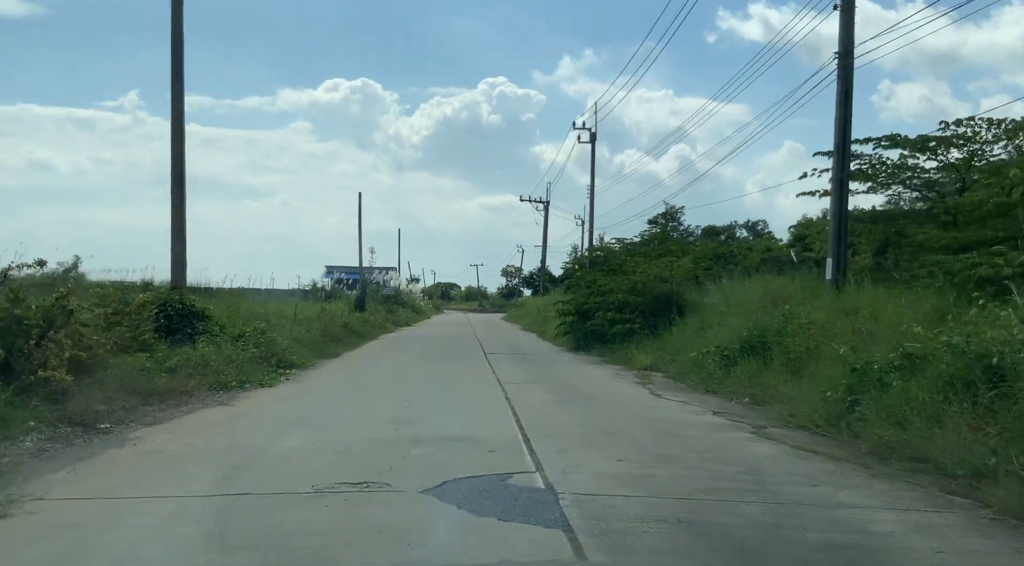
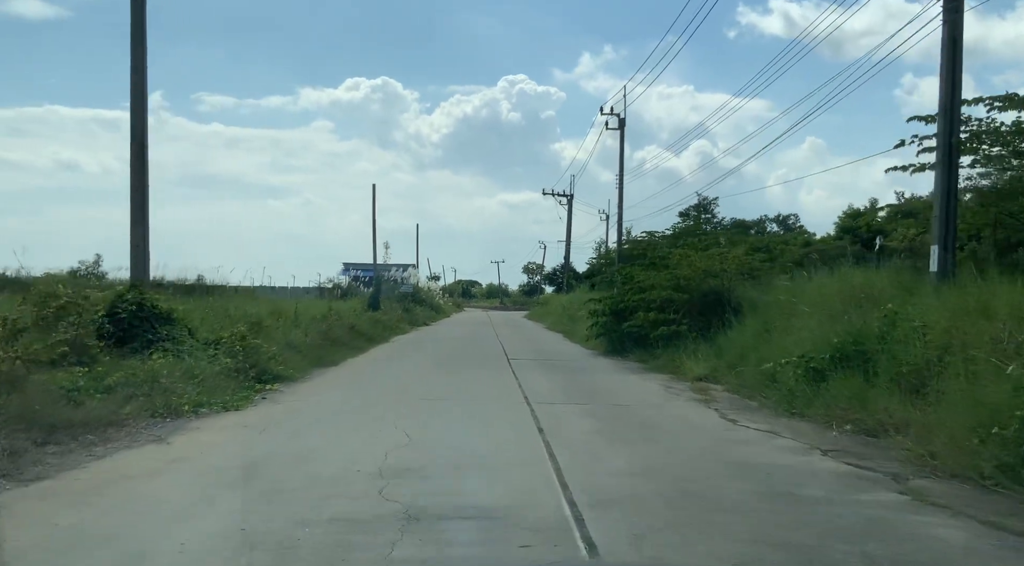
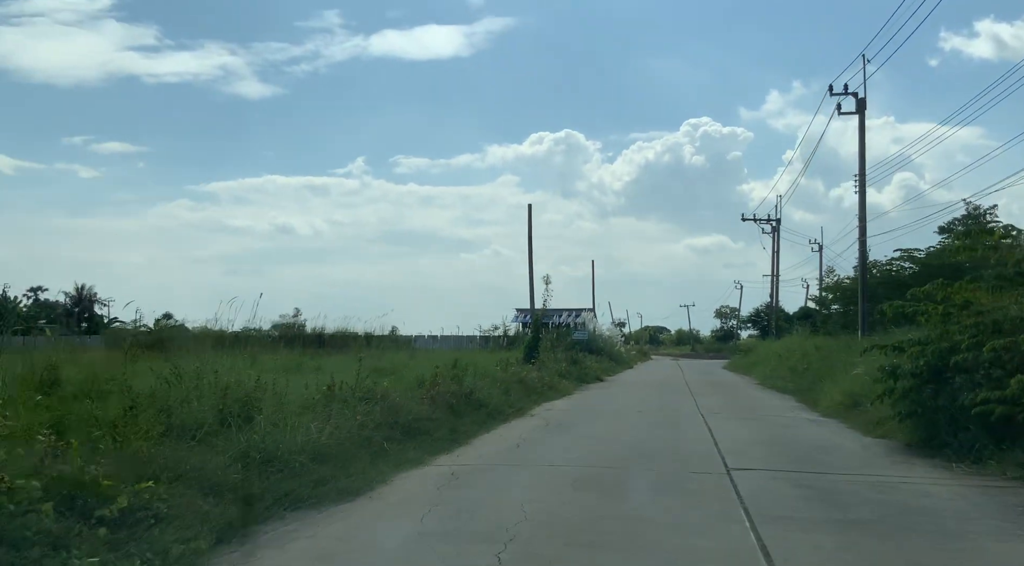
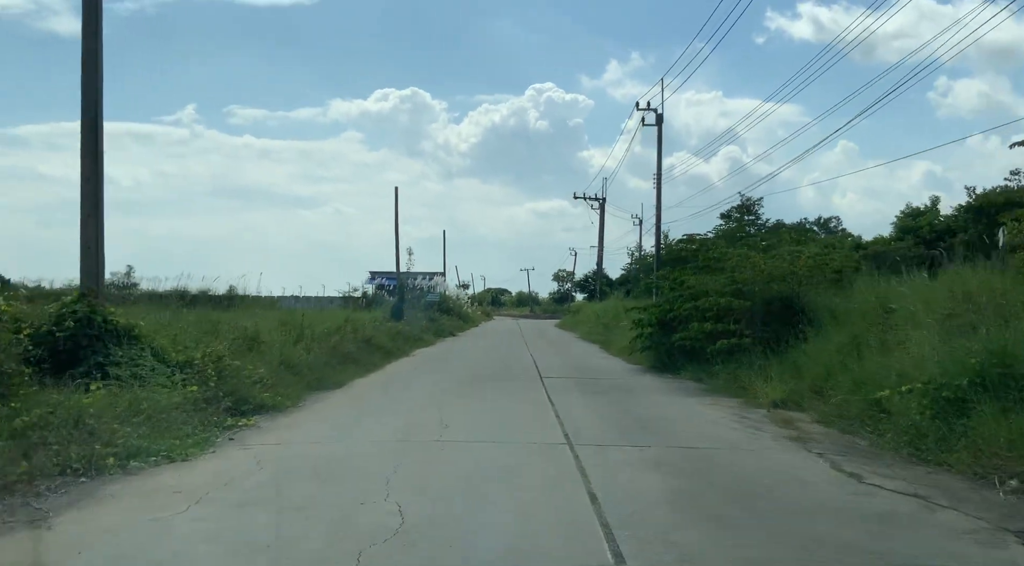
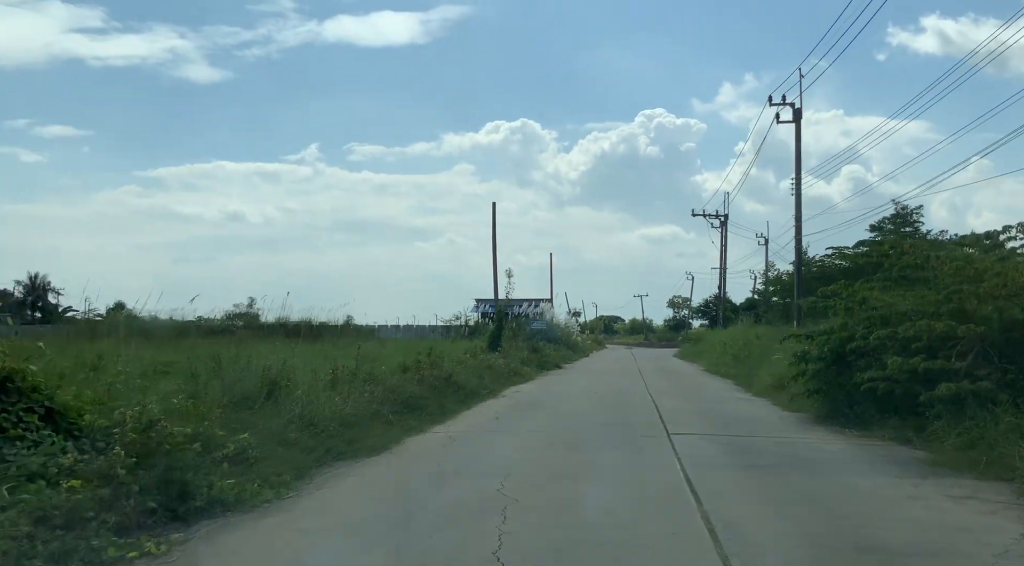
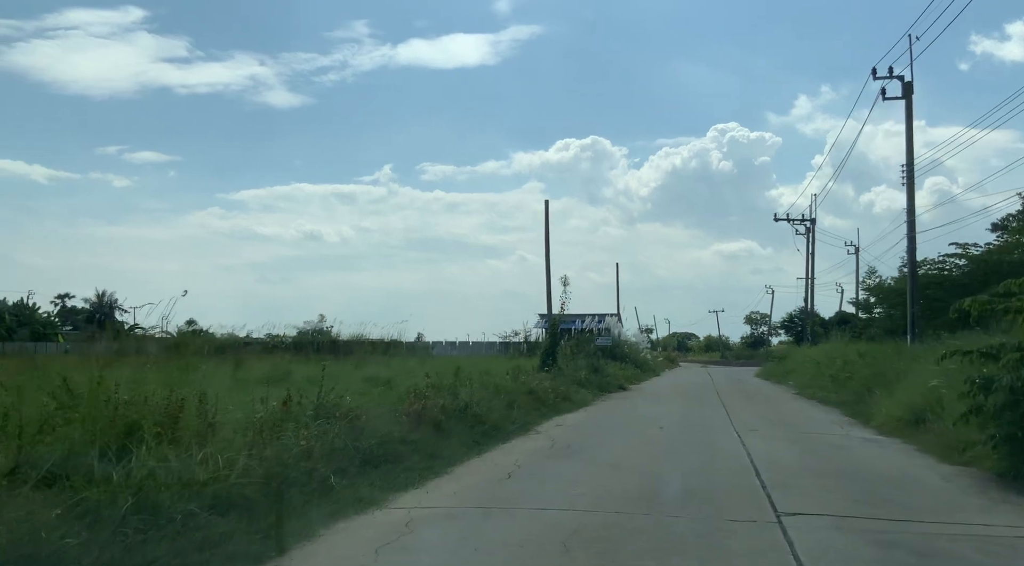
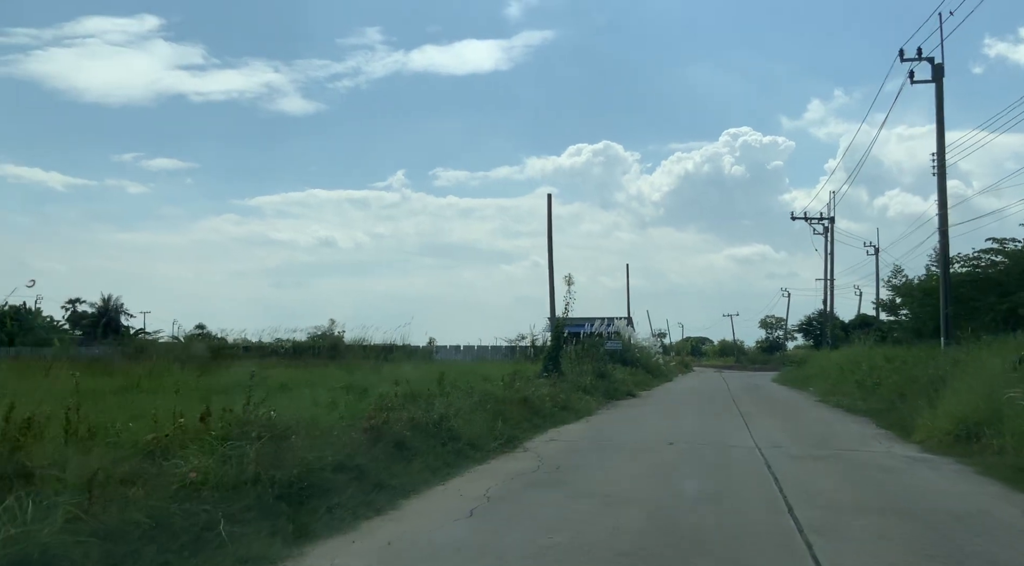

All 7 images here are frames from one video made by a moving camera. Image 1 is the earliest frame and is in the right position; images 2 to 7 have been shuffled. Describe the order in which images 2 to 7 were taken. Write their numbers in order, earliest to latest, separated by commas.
2, 4, 5, 3, 6, 7
